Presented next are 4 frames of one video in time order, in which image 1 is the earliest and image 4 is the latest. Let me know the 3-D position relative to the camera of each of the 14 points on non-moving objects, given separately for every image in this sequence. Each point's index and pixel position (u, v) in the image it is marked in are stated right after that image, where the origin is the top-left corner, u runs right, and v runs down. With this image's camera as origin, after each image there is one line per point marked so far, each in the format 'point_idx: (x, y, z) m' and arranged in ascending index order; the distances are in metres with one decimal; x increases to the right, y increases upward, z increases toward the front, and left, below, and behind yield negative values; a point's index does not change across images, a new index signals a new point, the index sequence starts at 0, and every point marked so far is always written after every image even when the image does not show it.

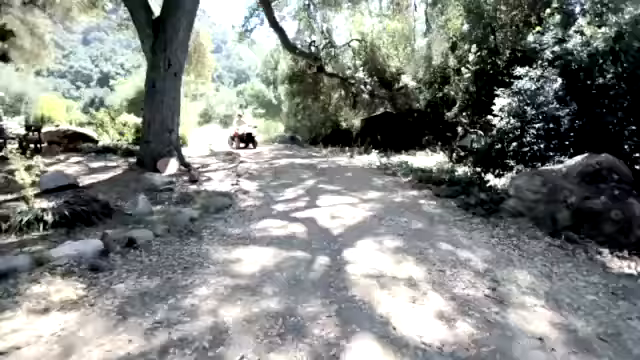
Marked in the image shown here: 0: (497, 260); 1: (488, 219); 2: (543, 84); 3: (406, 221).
0: (+2.4, -1.1, +4.1) m
1: (+3.2, -0.8, +5.8) m
2: (+5.3, +2.3, +7.3) m
3: (+1.6, -0.7, +5.5) m
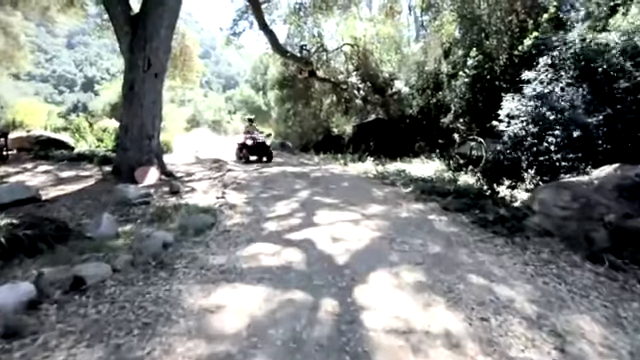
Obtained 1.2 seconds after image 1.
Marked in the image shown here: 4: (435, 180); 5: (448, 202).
0: (+2.4, -1.3, +3.3) m
1: (+3.2, -1.0, +5.0) m
2: (+5.2, +2.1, +6.7) m
3: (+1.6, -1.0, +4.7) m
4: (+3.9, 0.0, +10.1) m
5: (+3.0, -0.5, +7.0) m
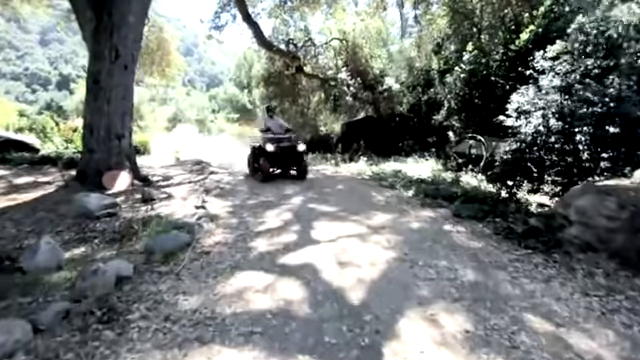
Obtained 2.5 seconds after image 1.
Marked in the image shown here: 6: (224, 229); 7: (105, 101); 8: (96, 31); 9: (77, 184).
0: (+2.5, -1.4, +2.4) m
1: (+3.3, -1.1, +4.2) m
2: (+5.2, +2.0, +6.0) m
3: (+1.6, -1.1, +3.8) m
4: (+3.6, 0.0, +9.3) m
5: (+2.9, -0.6, +6.2) m
6: (-1.7, -0.9, +5.3) m
7: (-6.4, +2.3, +8.9) m
8: (-6.7, +4.5, +9.0) m
9: (-7.2, -0.1, +8.9) m
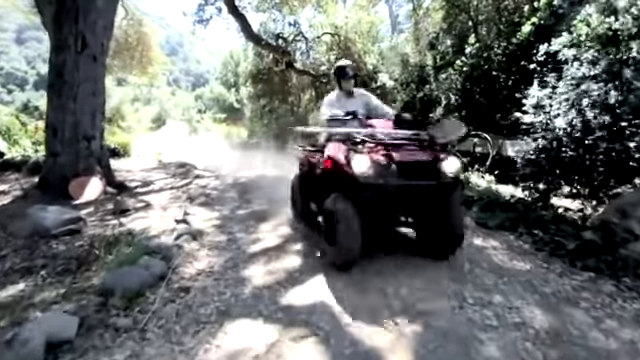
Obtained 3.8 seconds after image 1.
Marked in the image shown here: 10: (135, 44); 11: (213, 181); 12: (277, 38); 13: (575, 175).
0: (+2.8, -1.5, +1.6) m
1: (+3.4, -1.2, +3.4) m
2: (+5.2, +2.0, +5.2) m
3: (+1.8, -1.2, +2.9) m
4: (+3.6, -0.1, +8.4) m
5: (+3.0, -0.7, +5.3) m
6: (-1.6, -1.0, +4.2) m
7: (-6.4, +2.1, +7.7) m
8: (-6.8, +4.3, +7.8) m
9: (-7.2, -0.3, +7.6) m
10: (-11.9, +8.8, +19.3) m
11: (-3.1, 0.0, +8.8) m
12: (-2.2, +7.5, +15.7) m
13: (+4.6, +0.1, +5.5) m
